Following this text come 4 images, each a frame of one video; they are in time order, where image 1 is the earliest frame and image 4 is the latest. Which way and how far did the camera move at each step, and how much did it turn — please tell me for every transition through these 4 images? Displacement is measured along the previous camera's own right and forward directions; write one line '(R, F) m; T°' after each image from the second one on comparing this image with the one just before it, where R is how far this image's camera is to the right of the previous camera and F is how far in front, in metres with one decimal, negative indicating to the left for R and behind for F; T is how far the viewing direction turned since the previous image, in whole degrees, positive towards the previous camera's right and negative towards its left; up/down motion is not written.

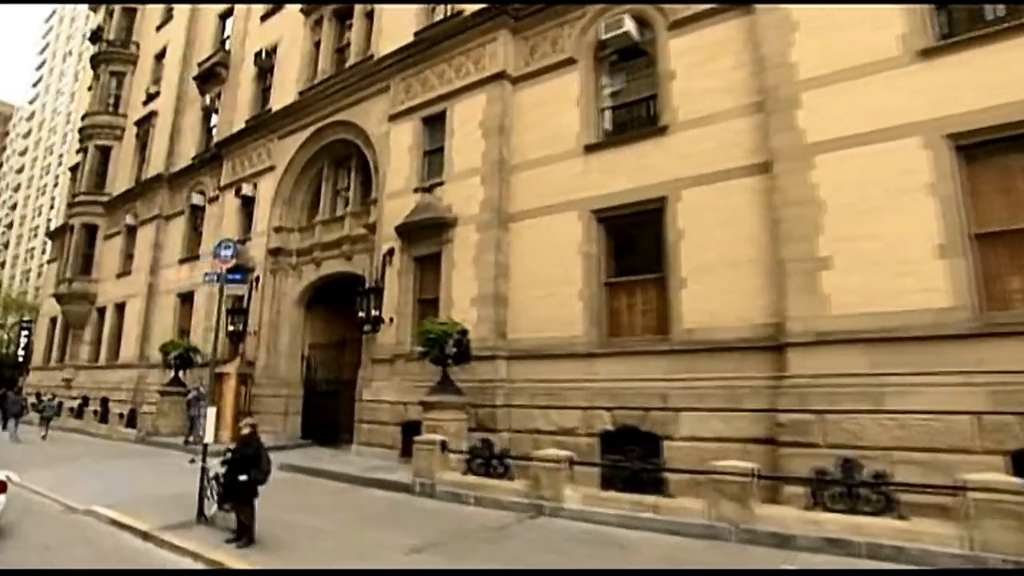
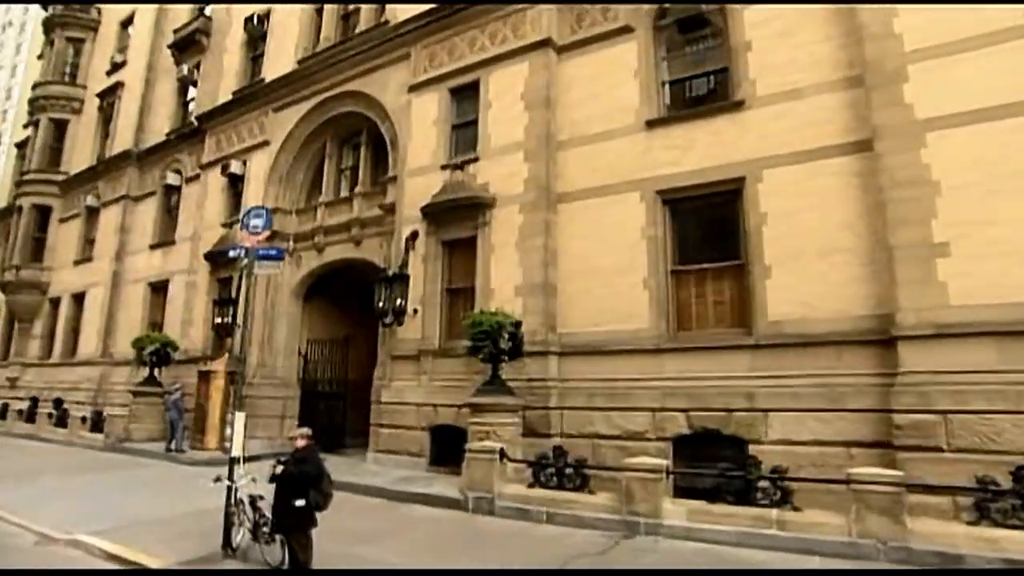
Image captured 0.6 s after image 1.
(-2.2, +1.5) m; +4°
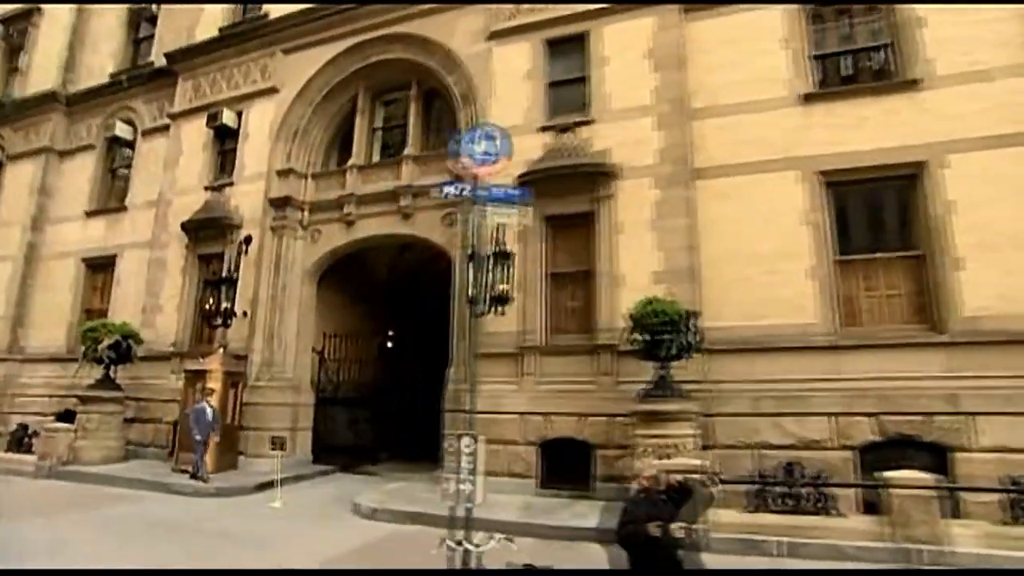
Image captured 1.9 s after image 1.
(-4.9, +2.6) m; +10°
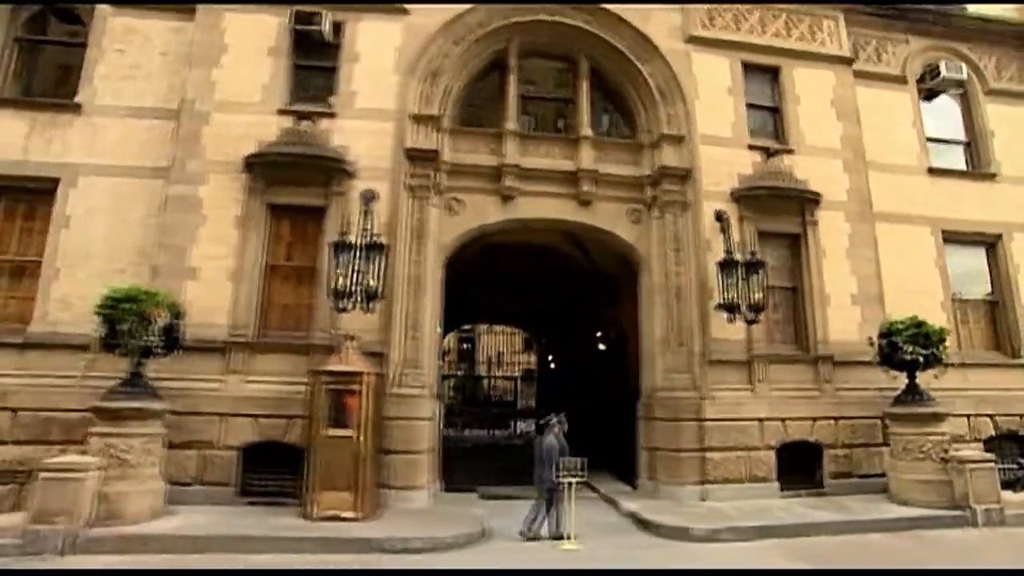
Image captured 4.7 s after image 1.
(-10.4, +3.6) m; +27°
